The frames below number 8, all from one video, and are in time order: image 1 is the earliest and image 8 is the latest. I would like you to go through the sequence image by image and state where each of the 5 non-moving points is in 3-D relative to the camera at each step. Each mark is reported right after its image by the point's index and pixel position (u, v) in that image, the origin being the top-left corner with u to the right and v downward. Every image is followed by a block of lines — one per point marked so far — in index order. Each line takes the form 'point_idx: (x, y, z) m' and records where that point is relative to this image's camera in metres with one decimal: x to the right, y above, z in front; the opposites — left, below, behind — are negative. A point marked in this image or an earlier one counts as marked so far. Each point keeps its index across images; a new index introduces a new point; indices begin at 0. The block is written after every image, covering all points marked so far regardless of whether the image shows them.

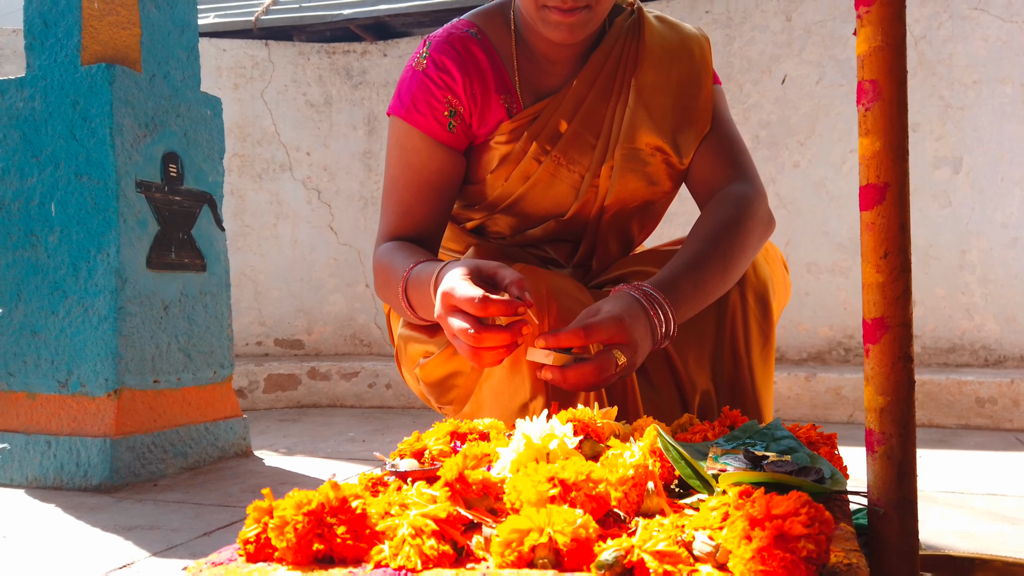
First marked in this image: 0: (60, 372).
0: (-1.4, -0.3, +2.5) m
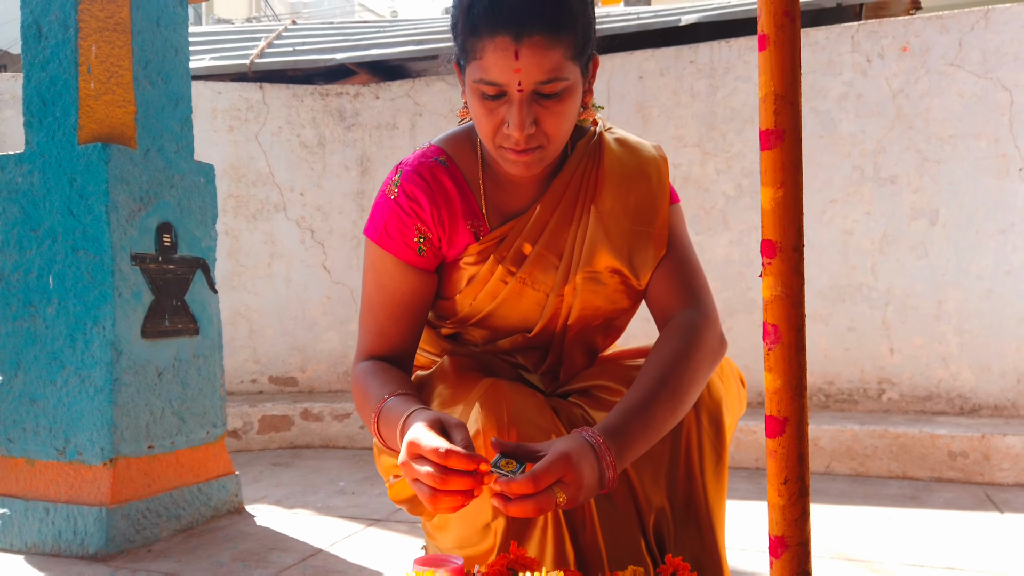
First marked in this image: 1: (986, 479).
0: (-1.5, -0.5, +2.6) m
1: (+1.9, -0.8, +3.1) m
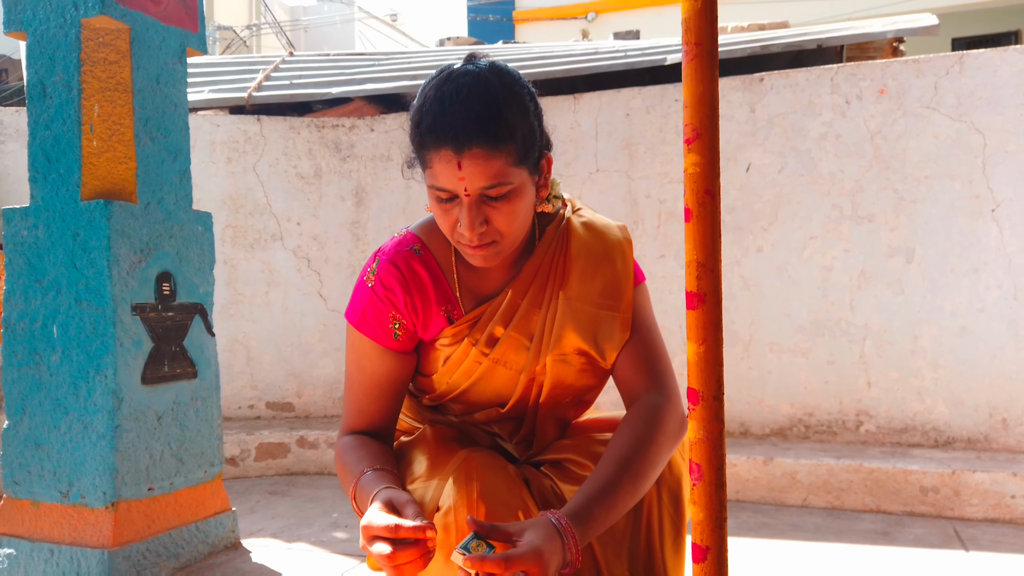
0: (-1.5, -0.7, +2.7) m
1: (+1.8, -0.9, +3.2) m
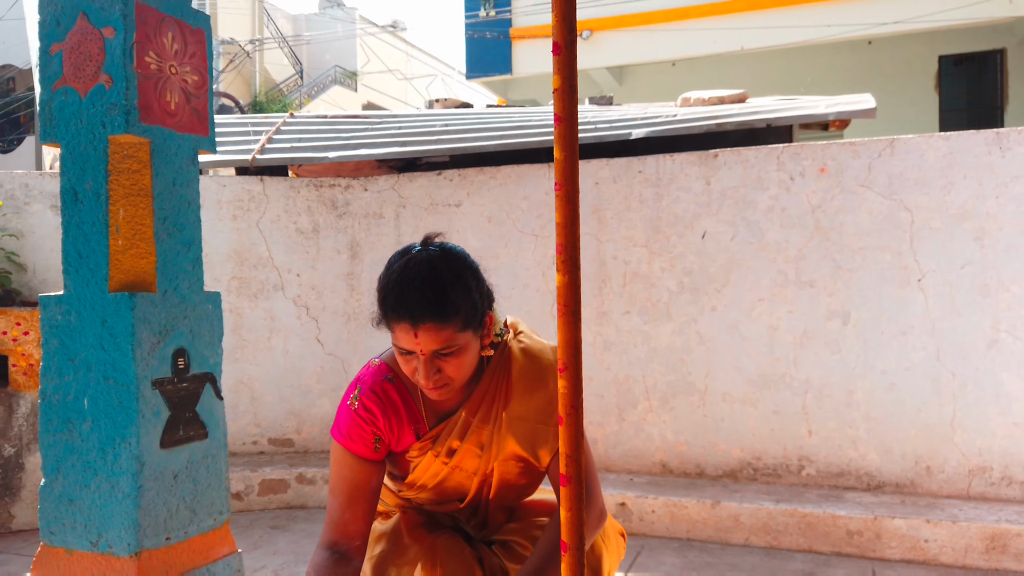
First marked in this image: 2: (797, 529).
0: (-1.7, -1.0, +3.1) m
1: (+1.7, -1.2, +3.6) m
2: (+1.4, -1.2, +3.8) m
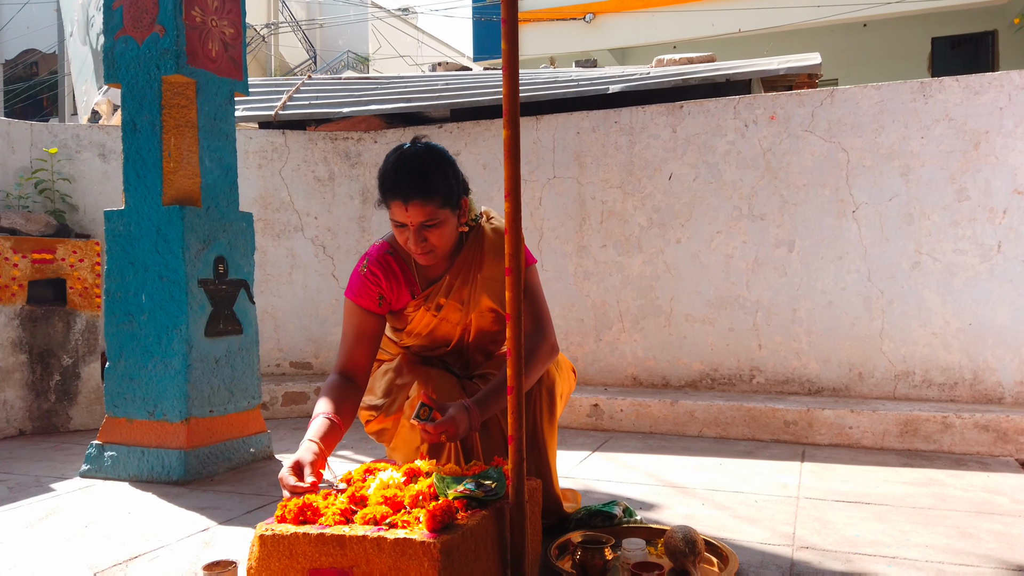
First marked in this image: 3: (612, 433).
0: (-1.8, -0.6, +3.8) m
1: (+1.6, -0.8, +4.3) m
2: (+1.3, -0.8, +4.4) m
3: (+0.6, -0.9, +4.7) m
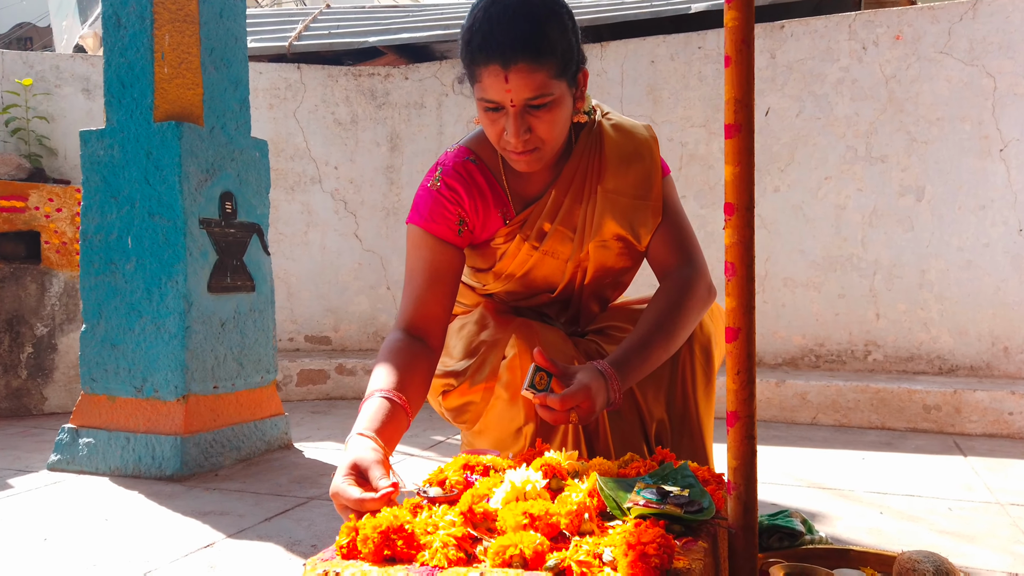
0: (-1.4, -0.3, +3.0) m
1: (+2.0, -0.6, +3.4) m
2: (+1.6, -0.5, +3.6) m
3: (+0.9, -0.6, +3.8) m
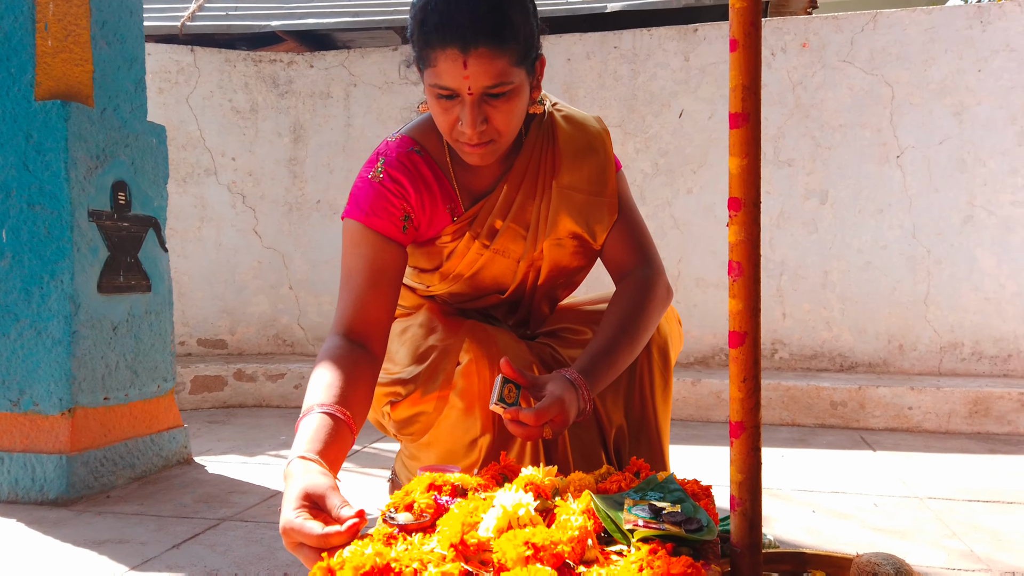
0: (-1.7, -0.3, +2.6) m
1: (+1.6, -0.6, +3.6) m
2: (+1.3, -0.5, +3.7) m
3: (+0.5, -0.7, +3.8) m
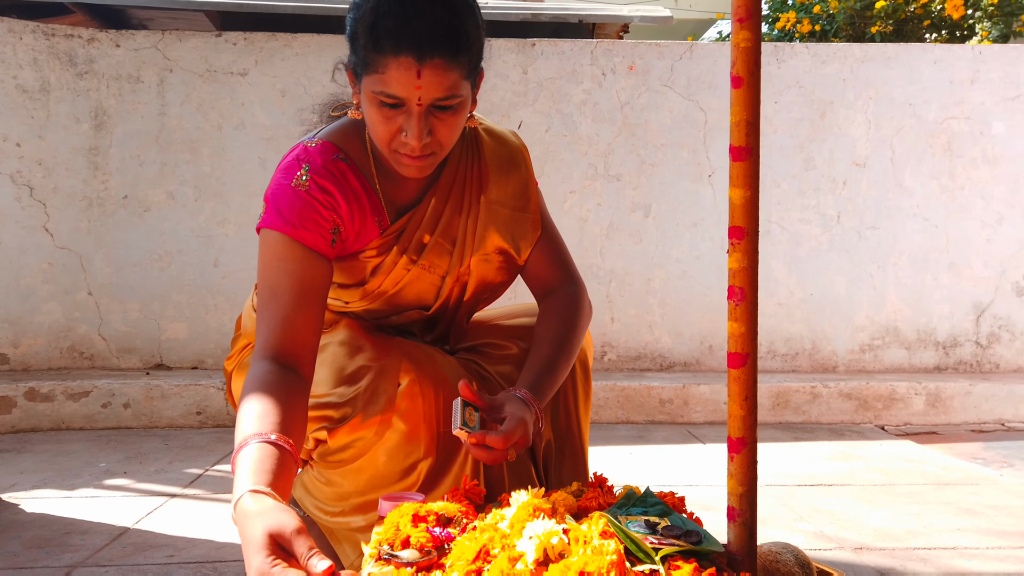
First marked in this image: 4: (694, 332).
0: (-2.0, -0.4, +2.1) m
1: (+0.9, -0.7, +3.9) m
2: (+0.5, -0.6, +3.9) m
3: (-0.2, -0.7, +3.9) m
4: (+1.0, -0.3, +4.4) m
